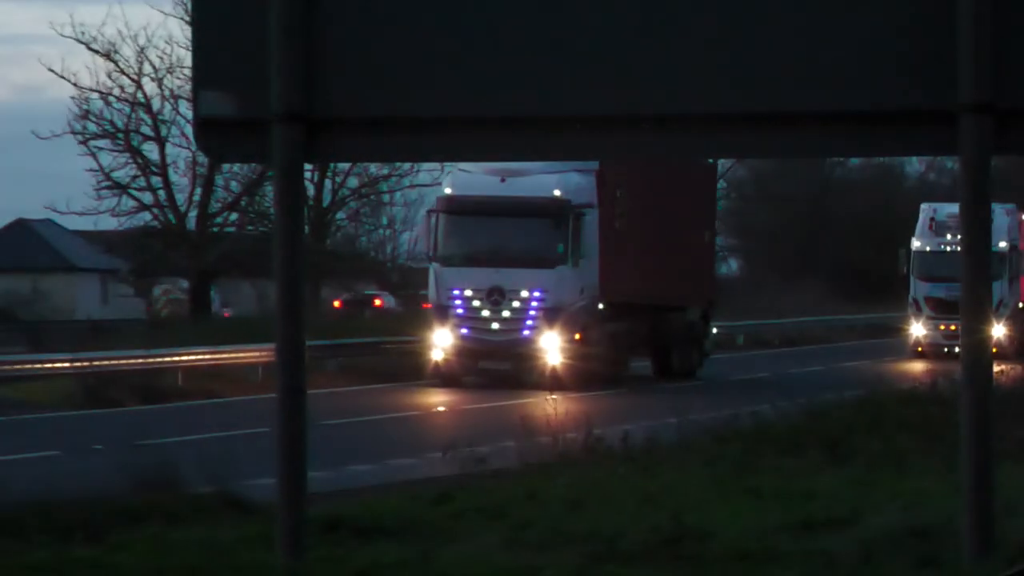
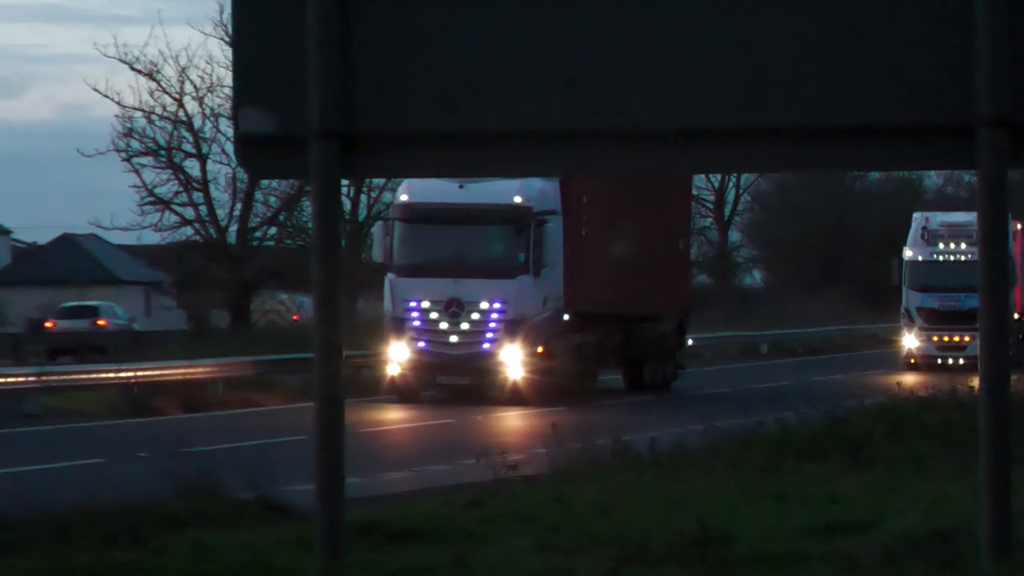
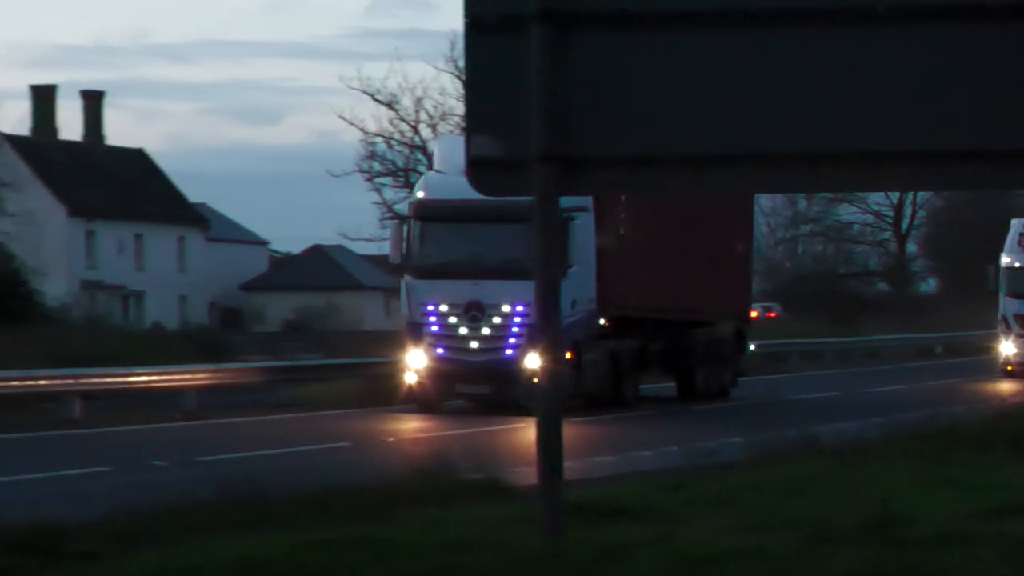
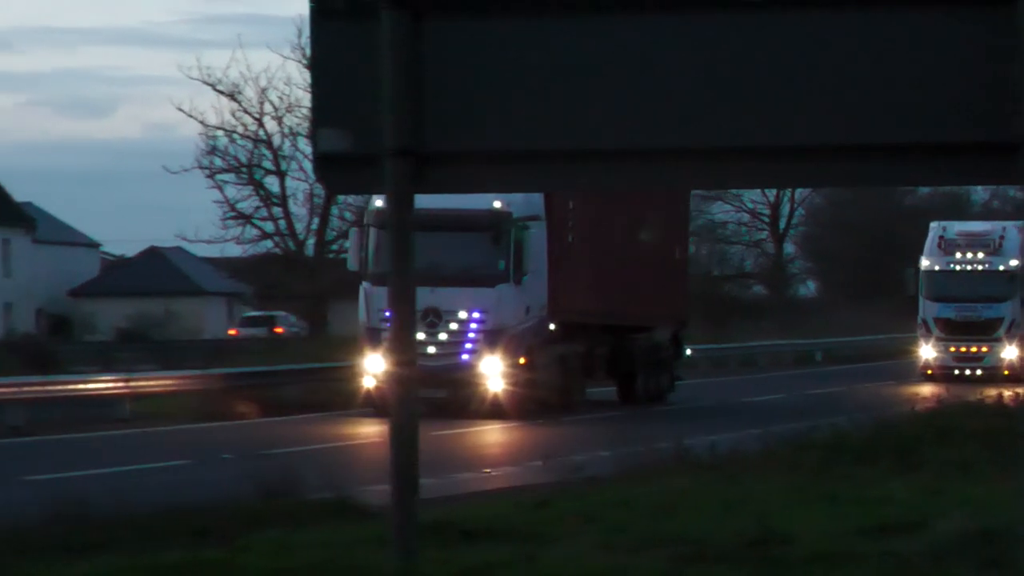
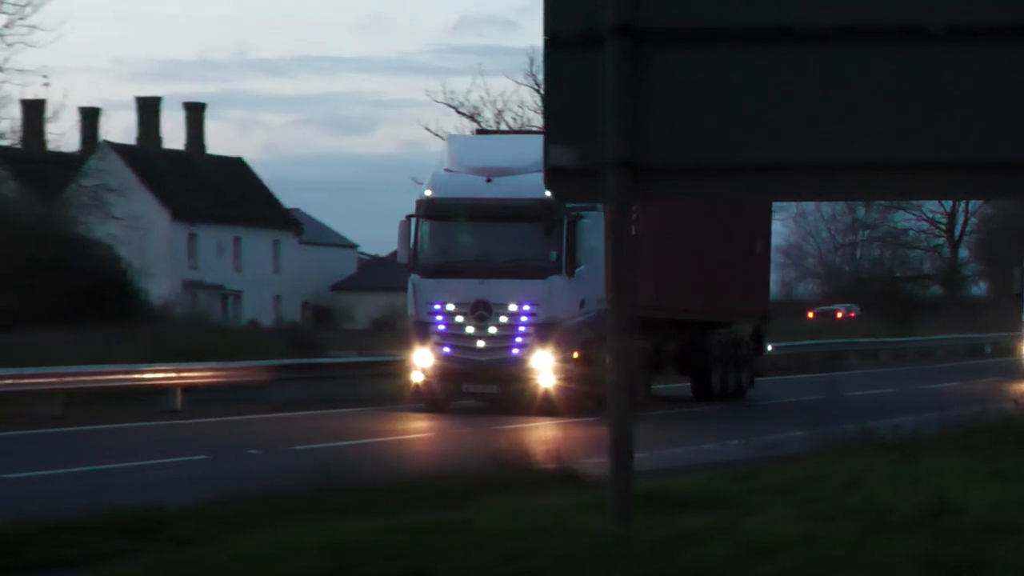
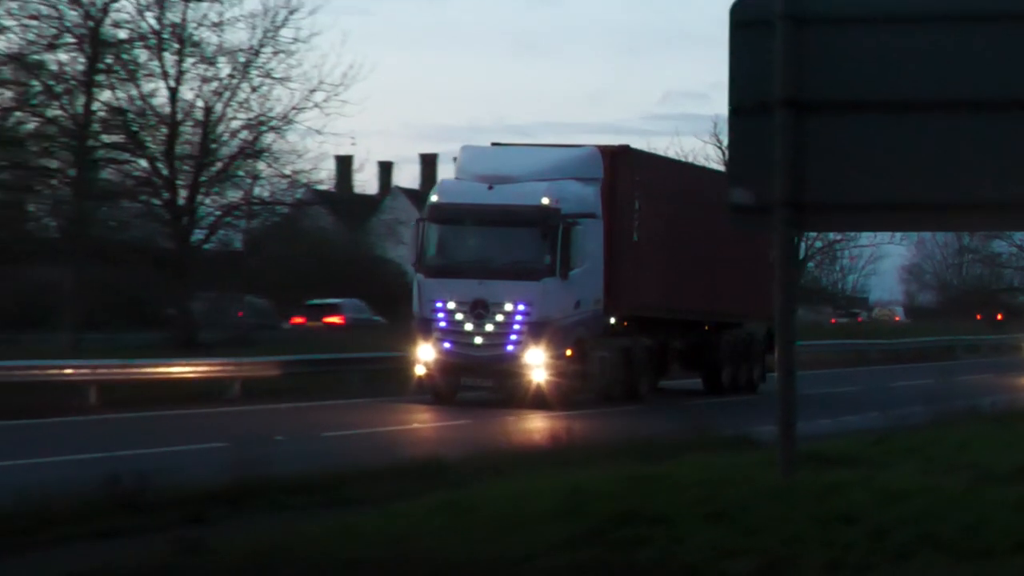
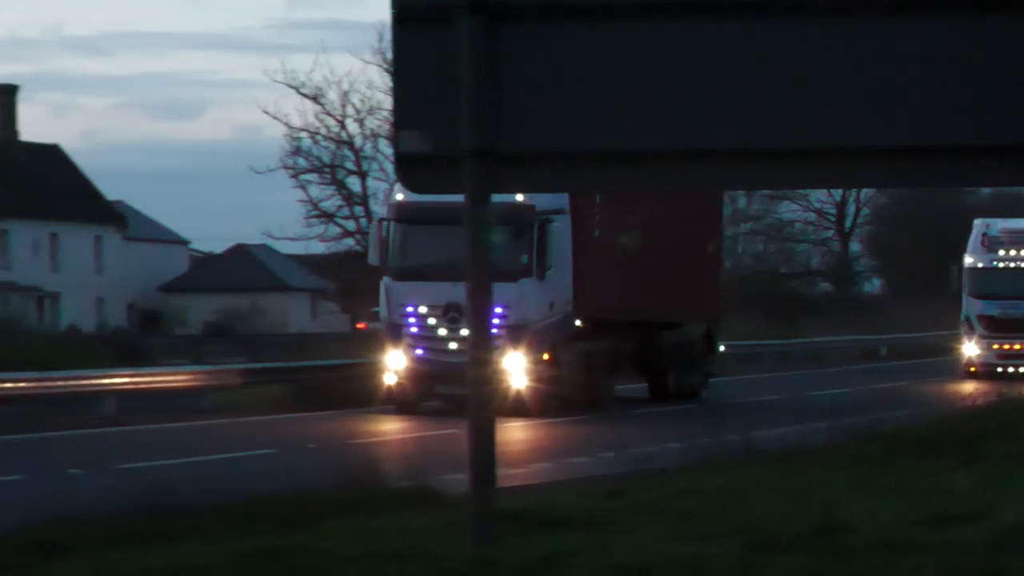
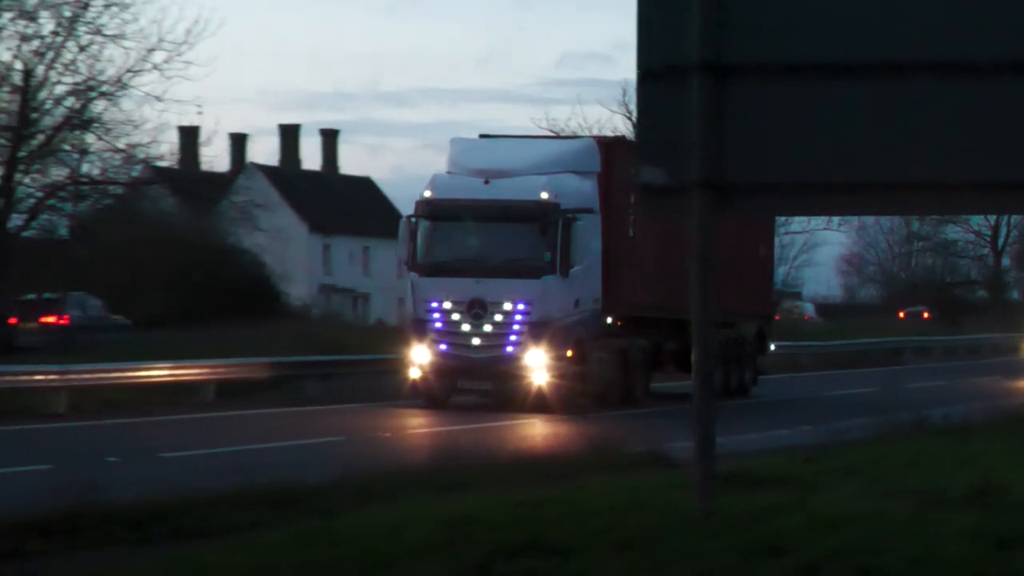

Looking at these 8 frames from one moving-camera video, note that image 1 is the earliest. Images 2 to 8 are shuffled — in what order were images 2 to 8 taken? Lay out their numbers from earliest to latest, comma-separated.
2, 4, 7, 3, 5, 8, 6
